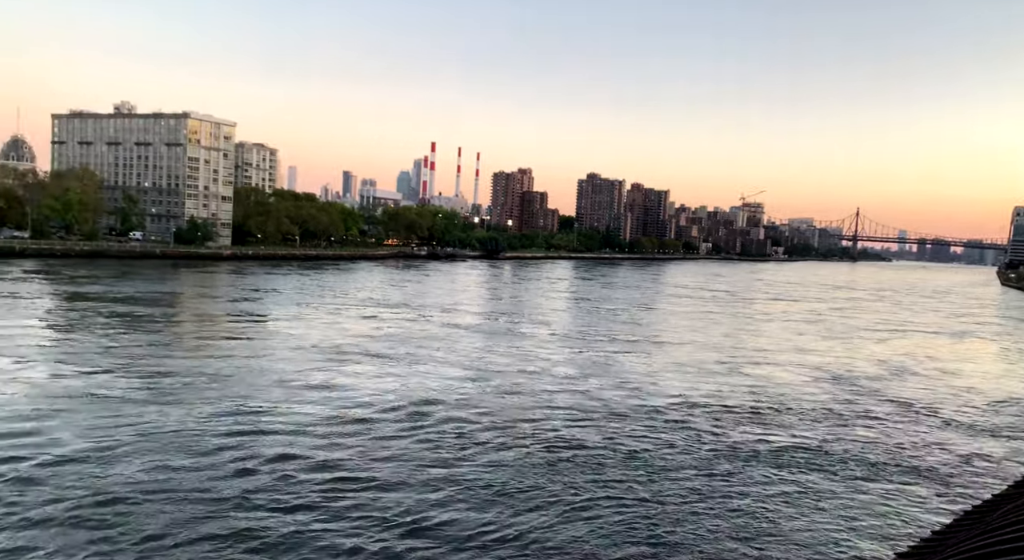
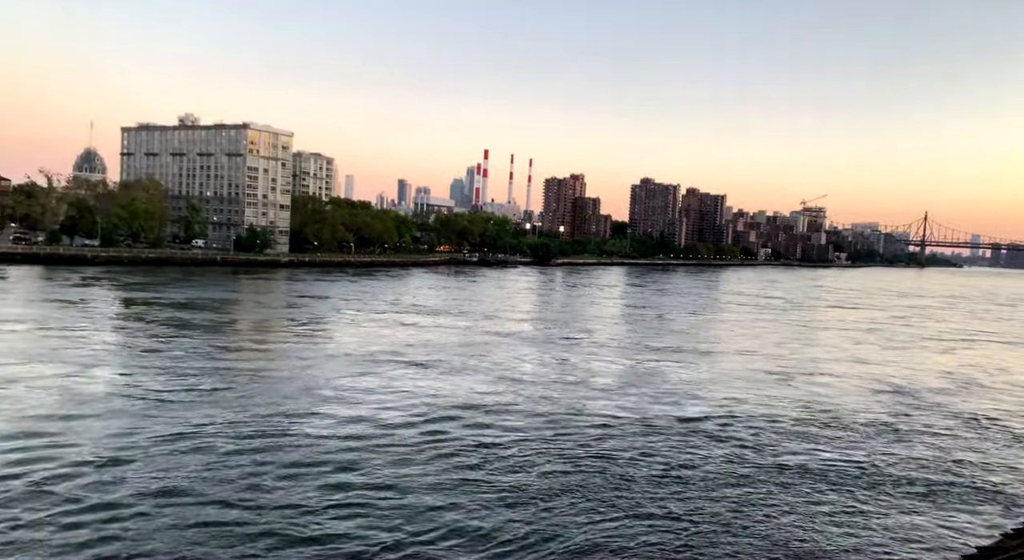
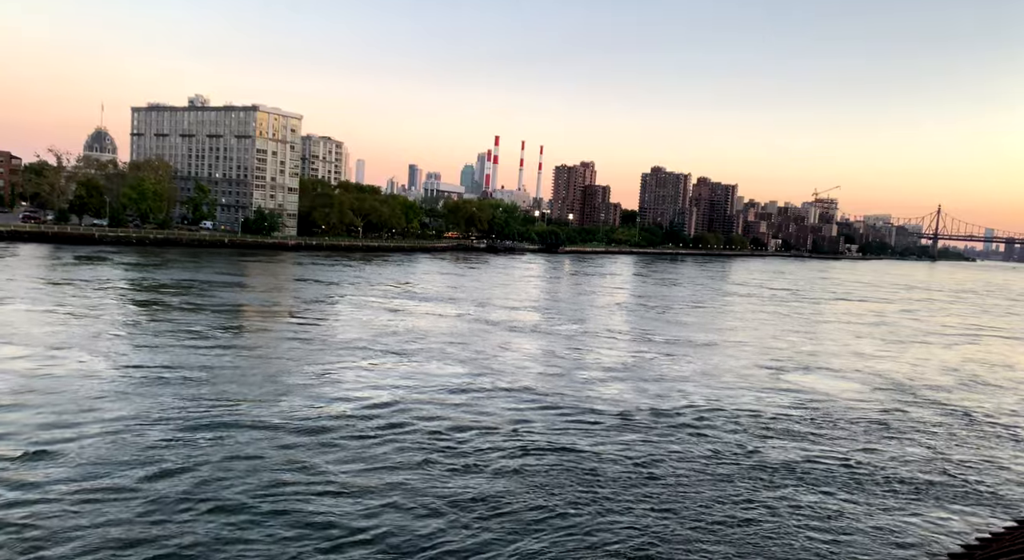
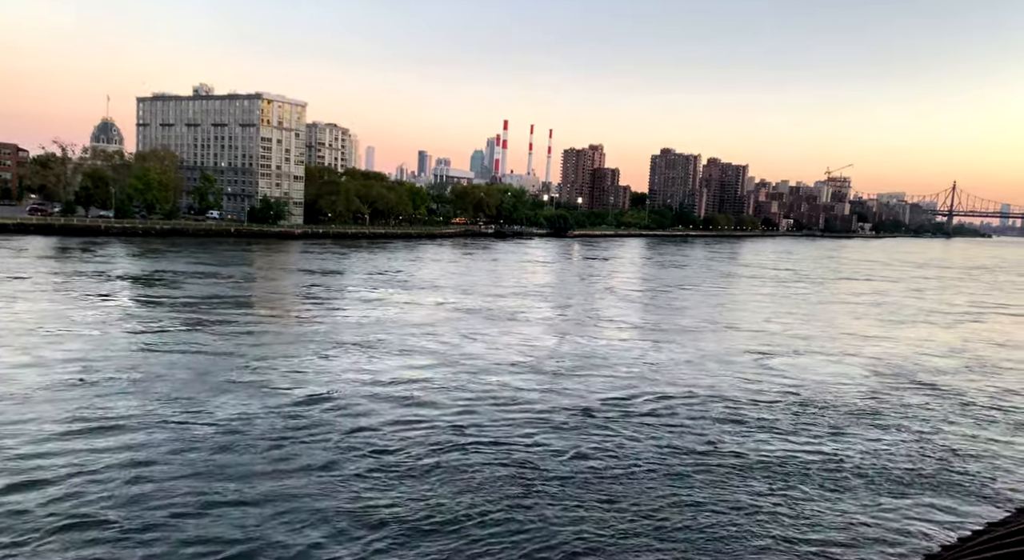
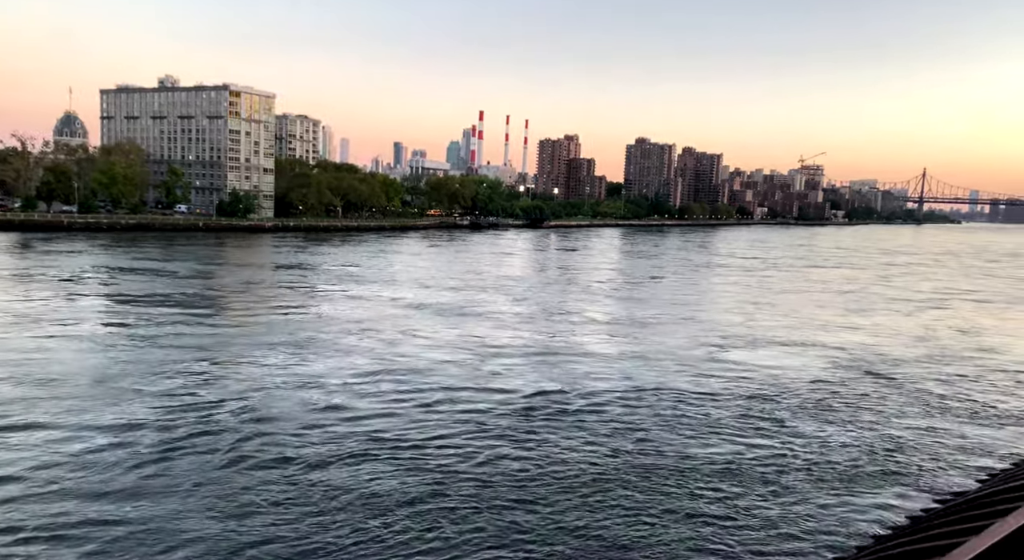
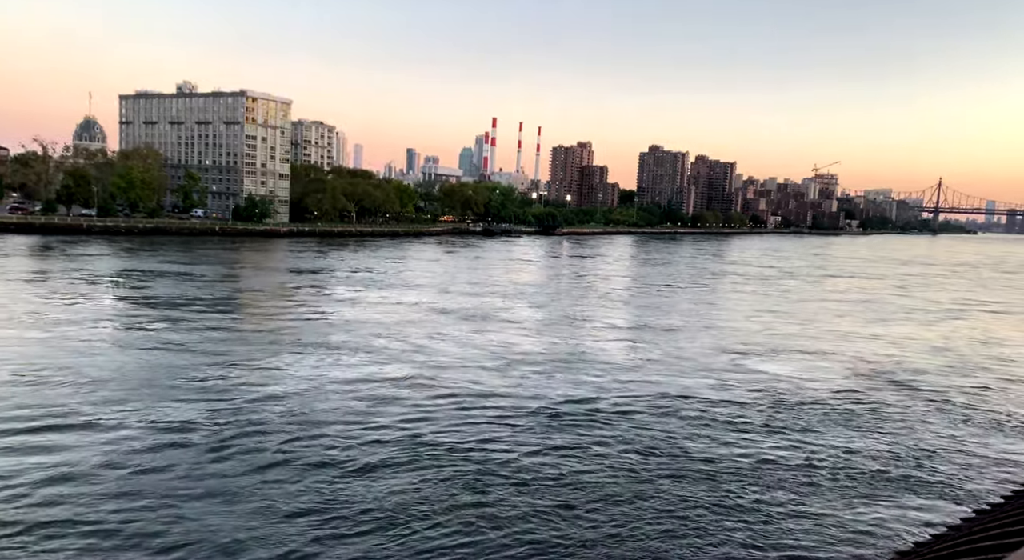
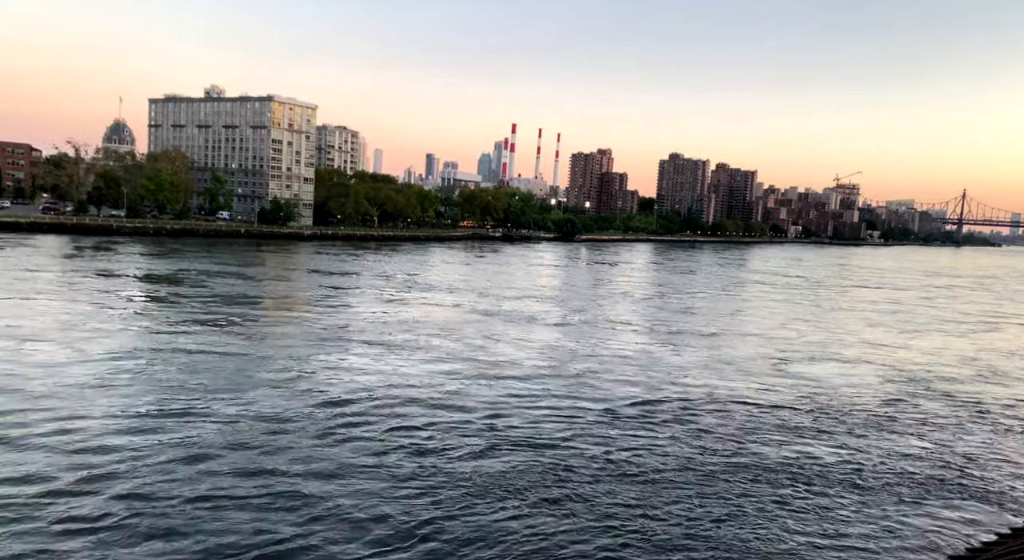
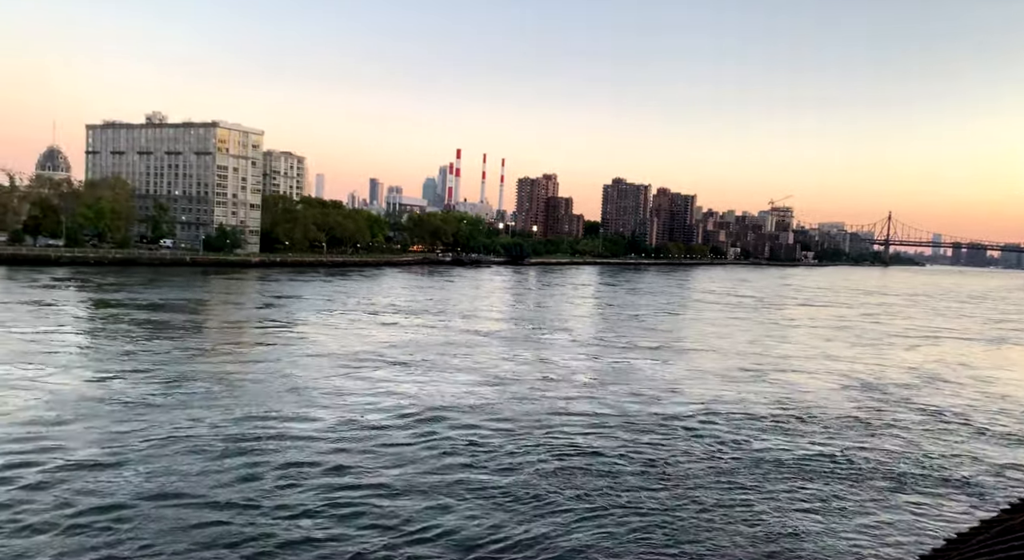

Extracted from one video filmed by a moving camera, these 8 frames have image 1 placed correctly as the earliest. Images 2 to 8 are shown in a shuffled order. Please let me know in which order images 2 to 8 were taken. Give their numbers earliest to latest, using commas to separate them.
8, 2, 3, 7, 4, 6, 5
